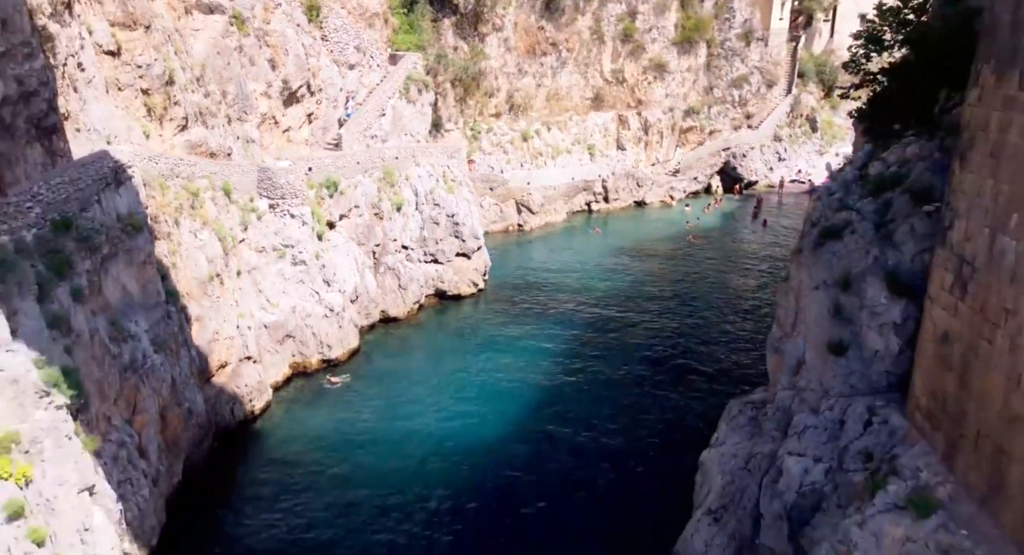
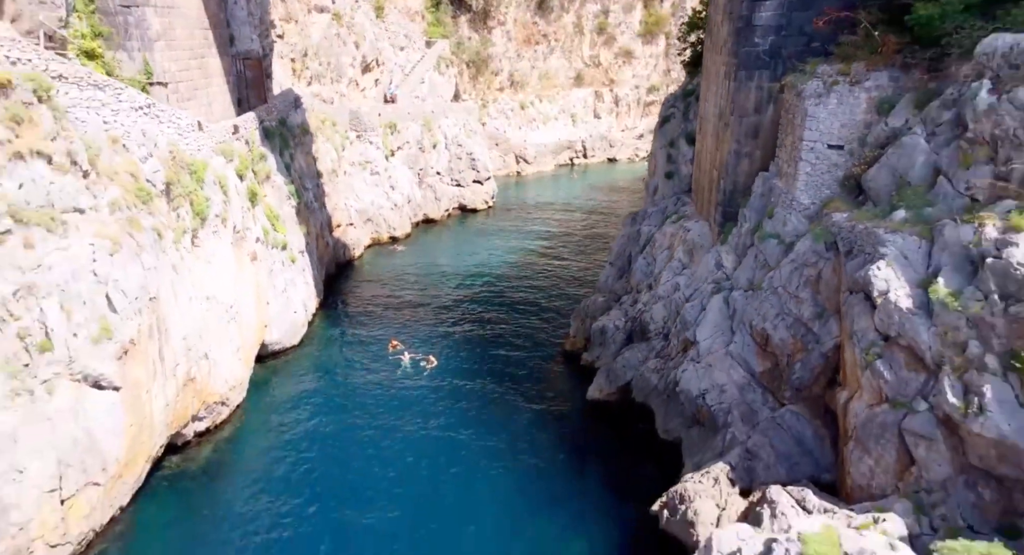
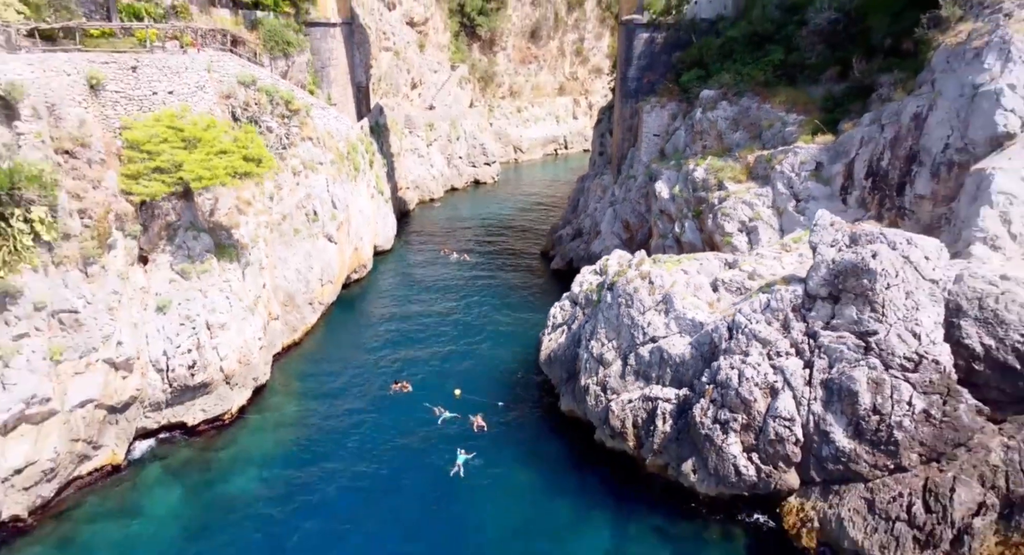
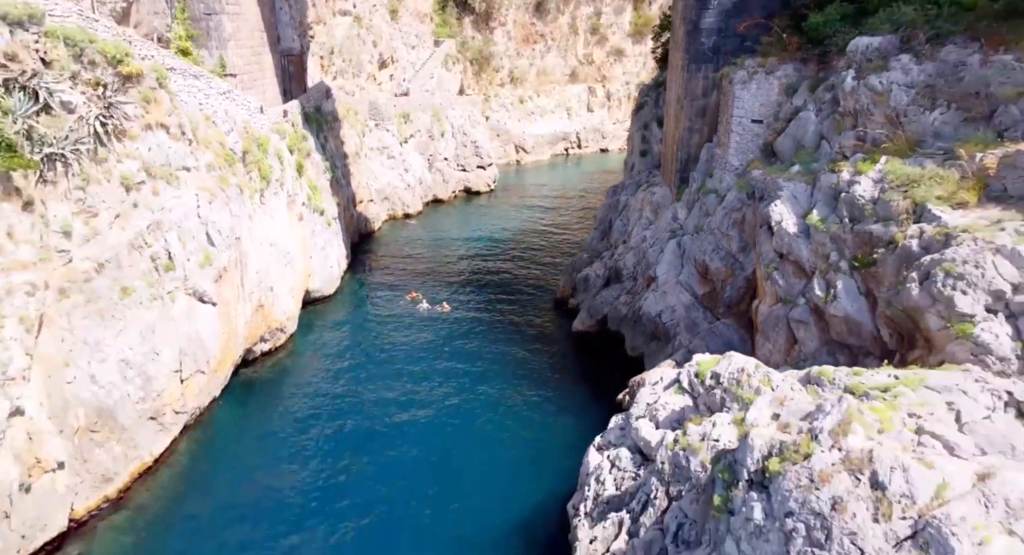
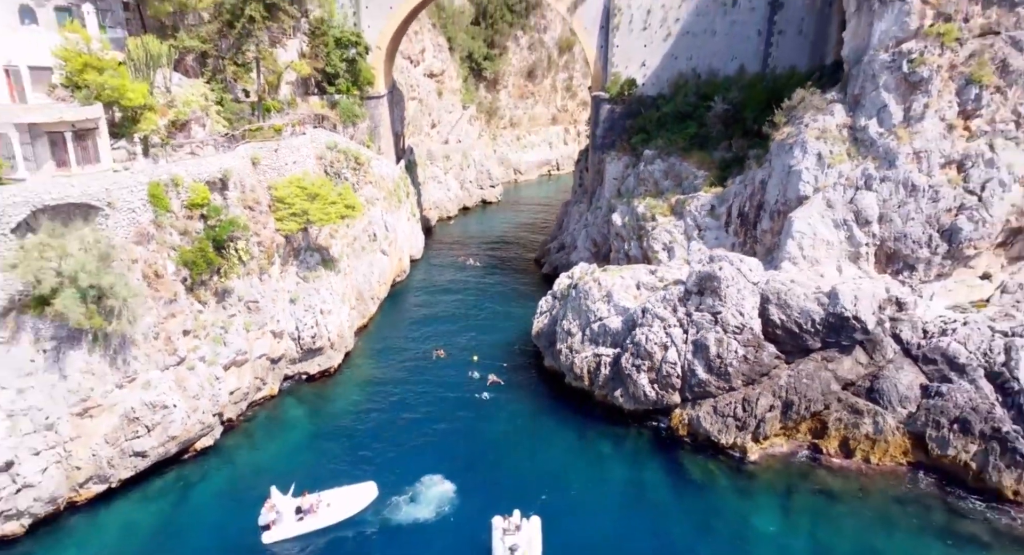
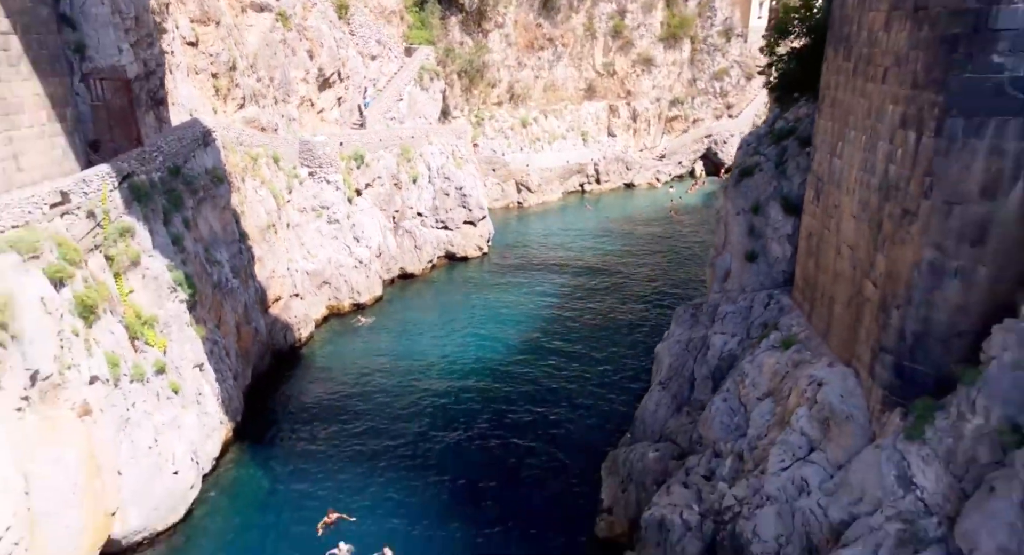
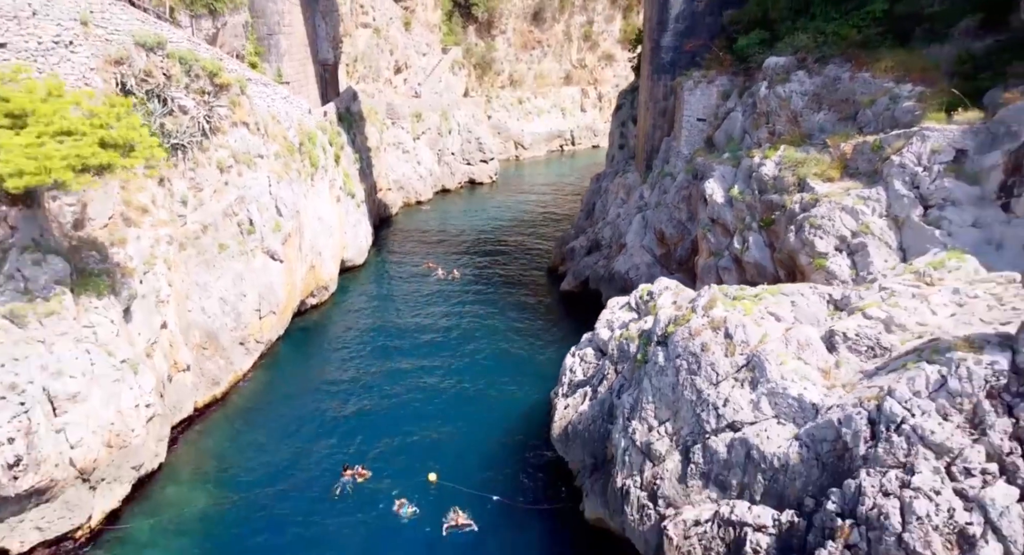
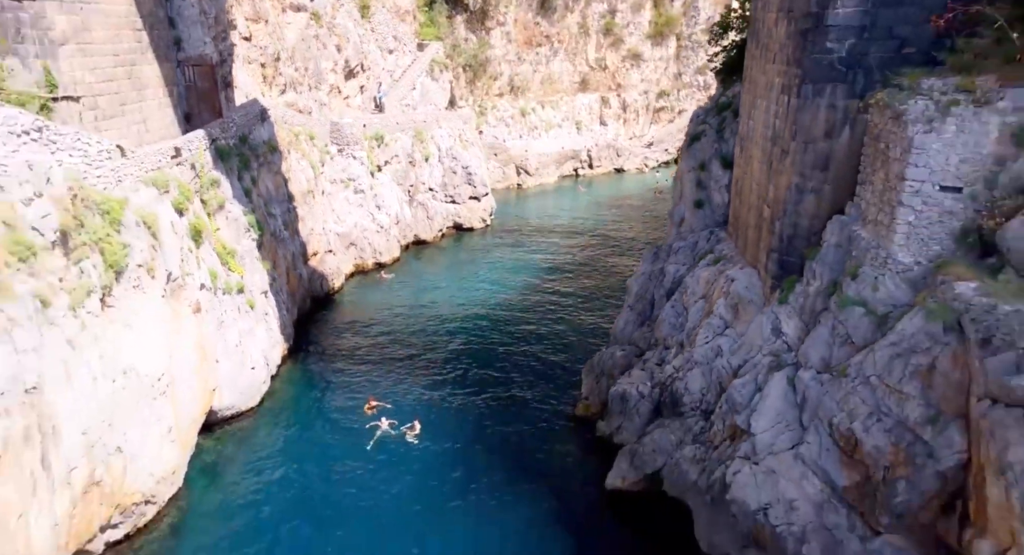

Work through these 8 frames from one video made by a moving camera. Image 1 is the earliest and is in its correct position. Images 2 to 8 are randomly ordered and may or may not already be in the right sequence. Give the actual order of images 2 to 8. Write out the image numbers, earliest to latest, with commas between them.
6, 8, 2, 4, 7, 3, 5
